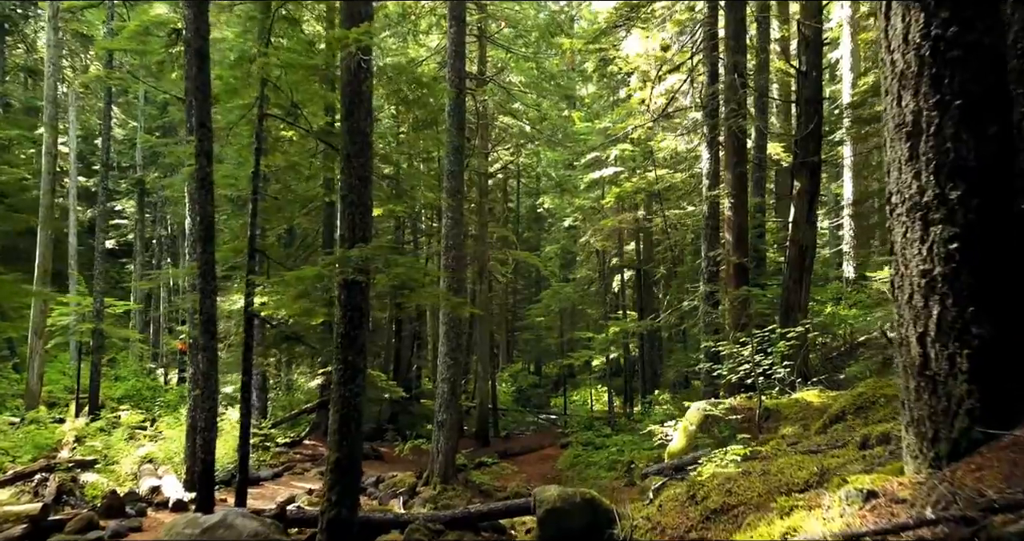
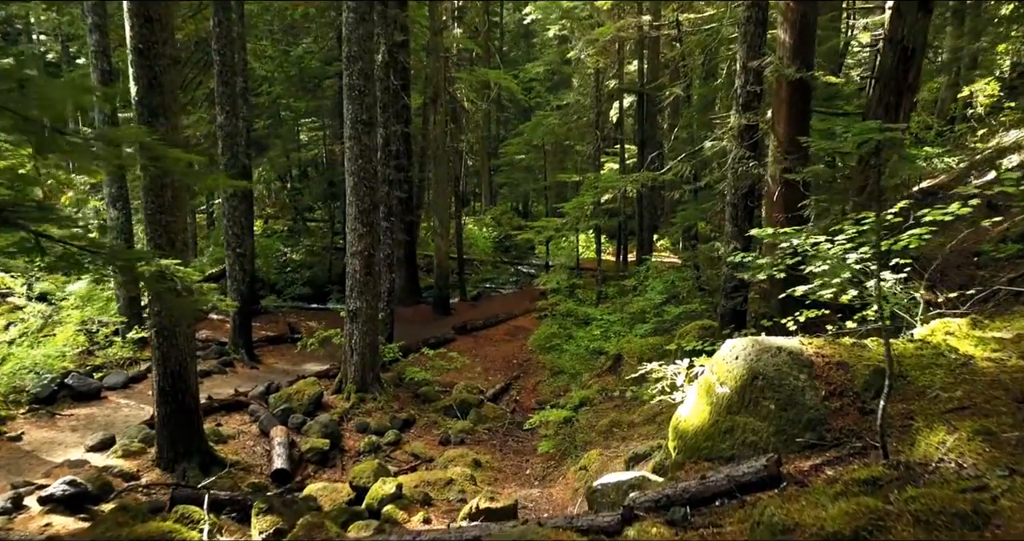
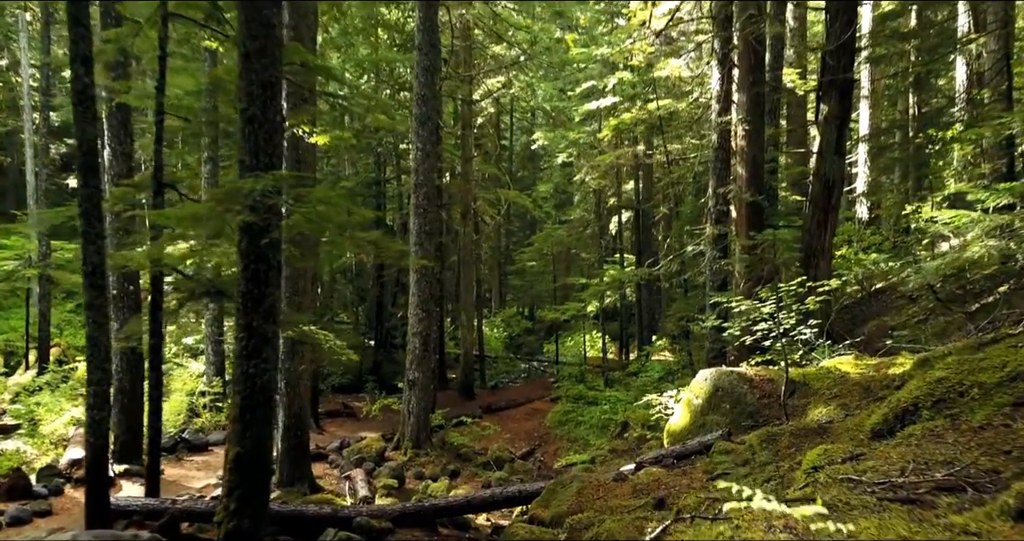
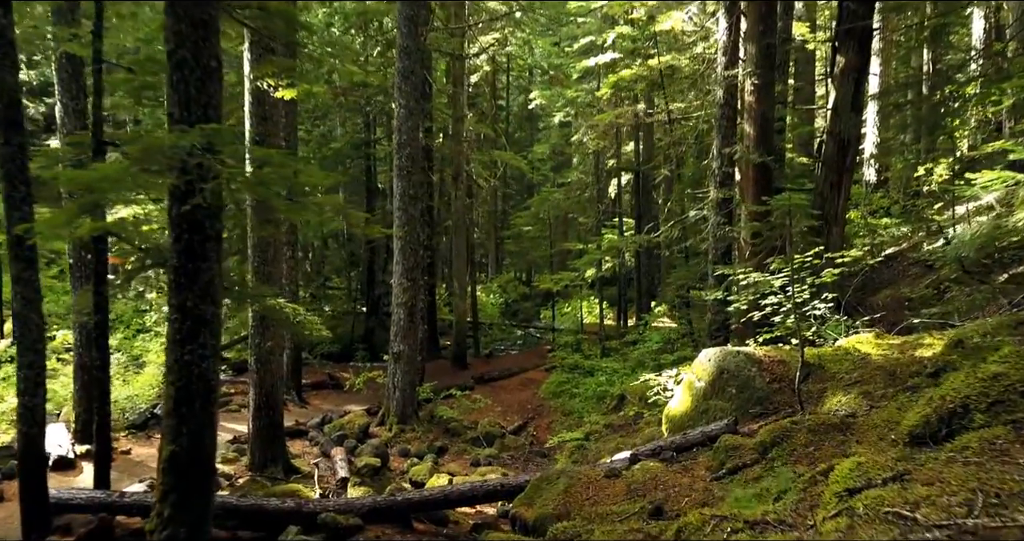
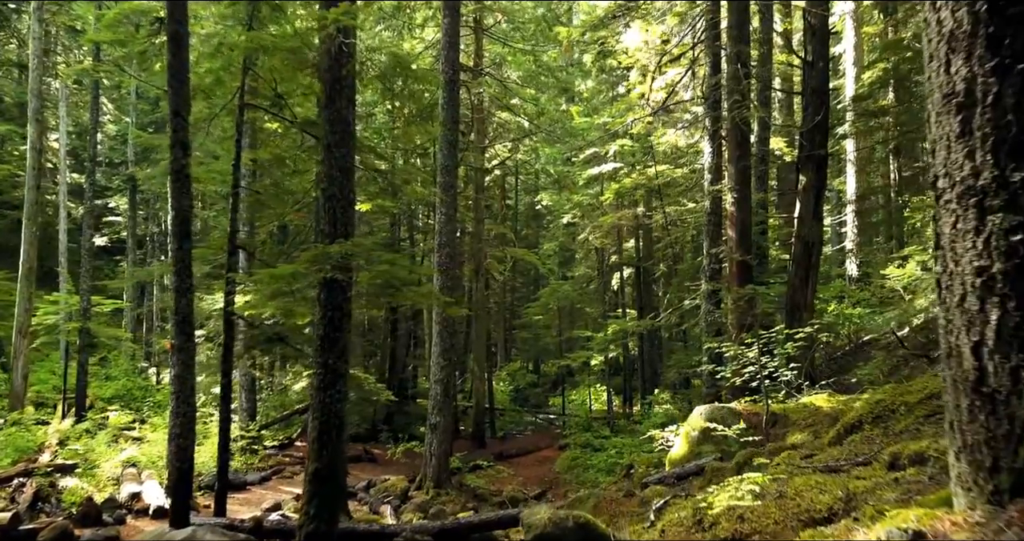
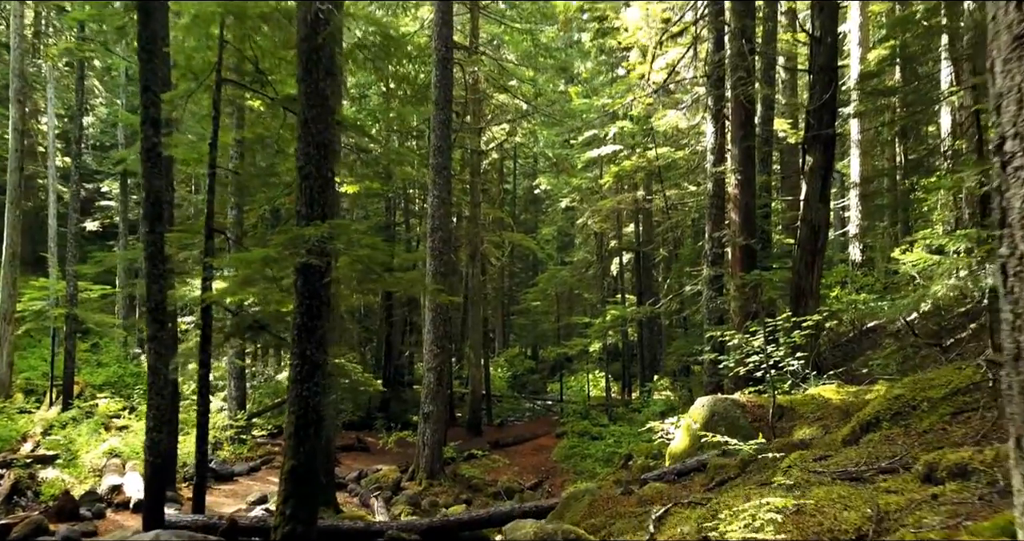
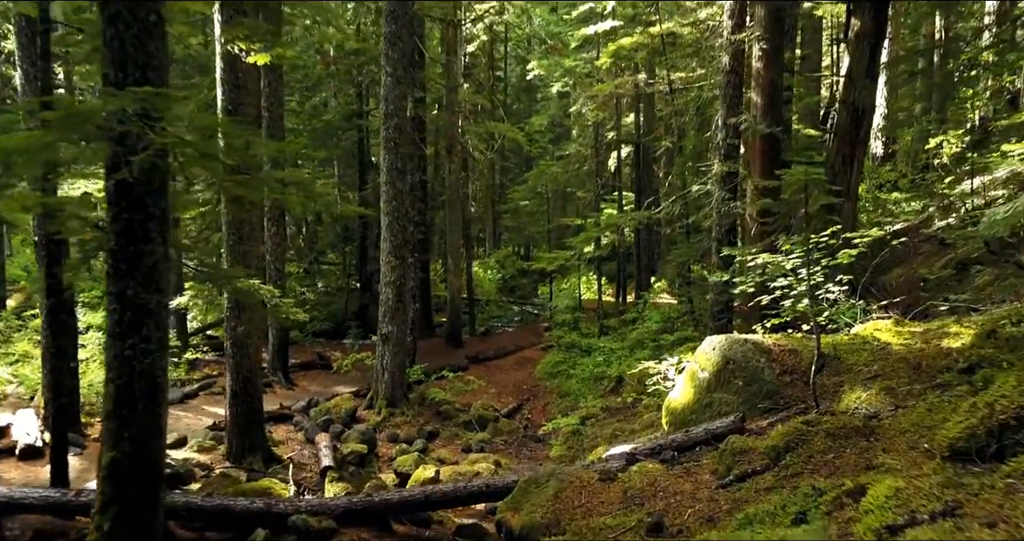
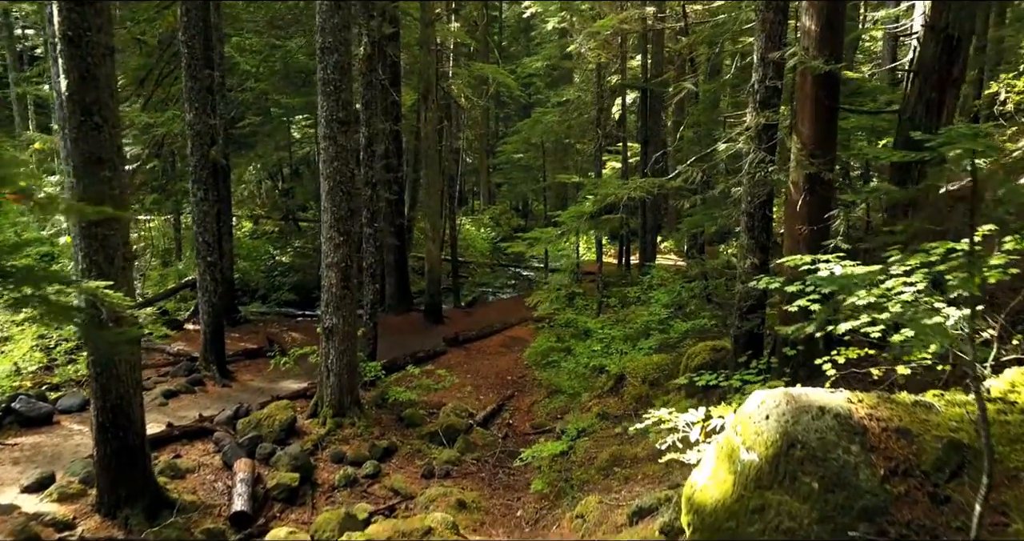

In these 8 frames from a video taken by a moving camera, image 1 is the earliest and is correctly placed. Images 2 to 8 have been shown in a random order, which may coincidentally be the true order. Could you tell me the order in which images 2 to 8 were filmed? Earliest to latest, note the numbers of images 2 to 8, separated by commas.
5, 6, 3, 4, 7, 2, 8
